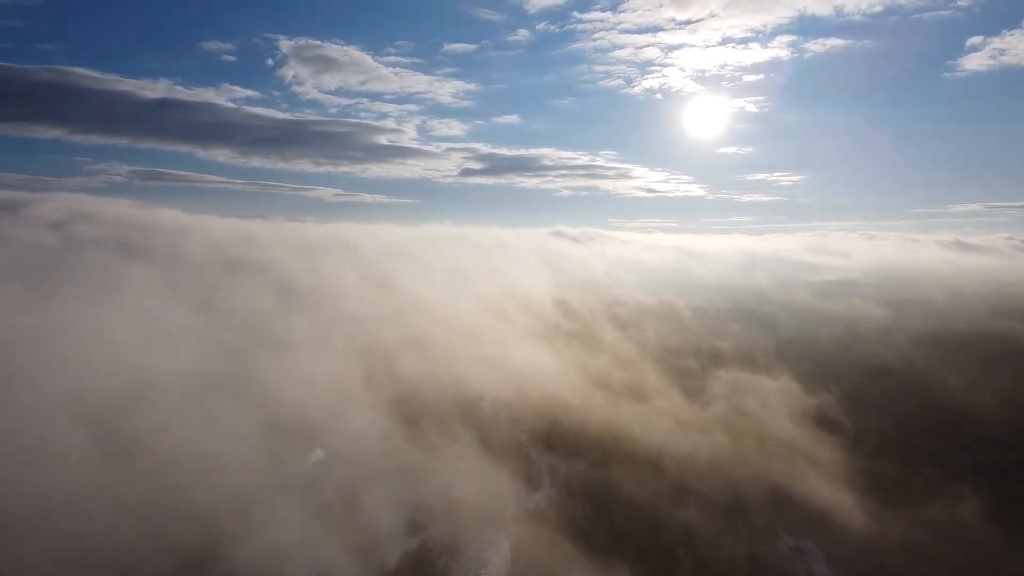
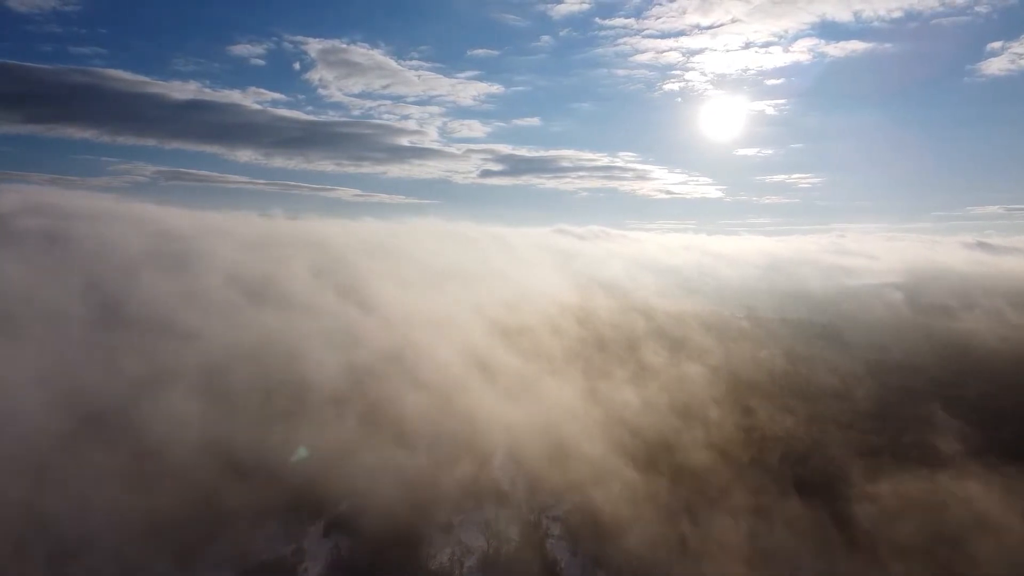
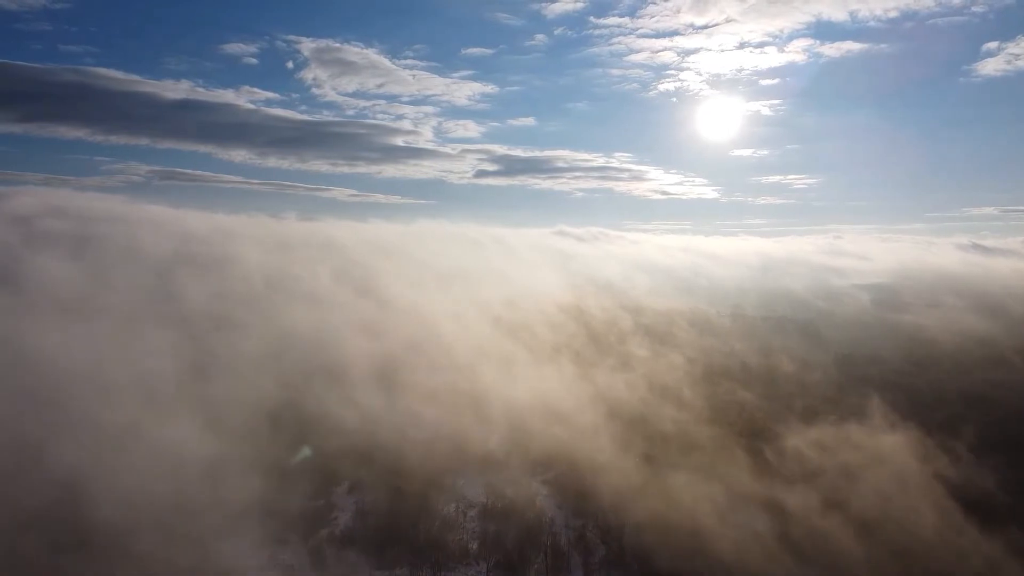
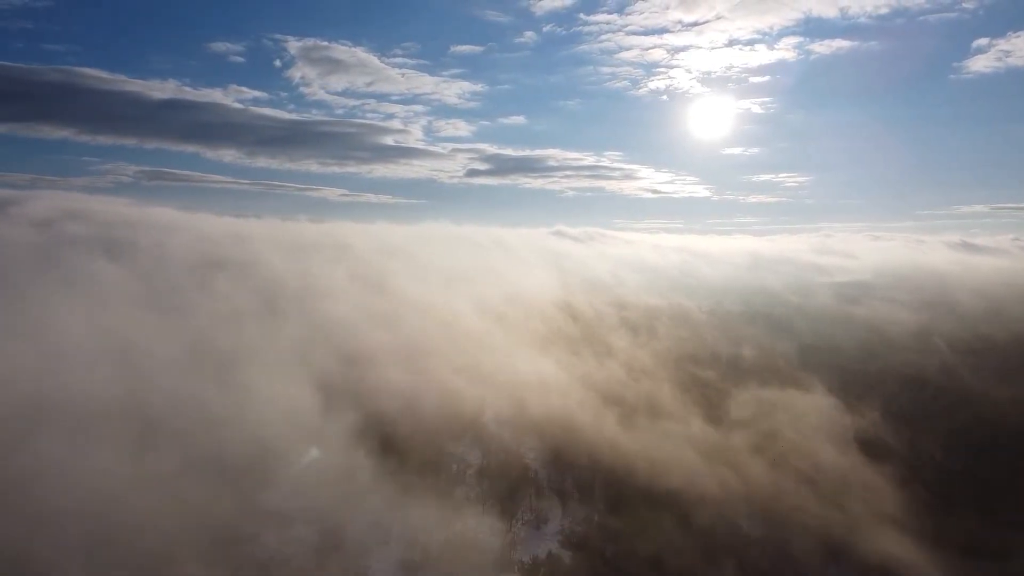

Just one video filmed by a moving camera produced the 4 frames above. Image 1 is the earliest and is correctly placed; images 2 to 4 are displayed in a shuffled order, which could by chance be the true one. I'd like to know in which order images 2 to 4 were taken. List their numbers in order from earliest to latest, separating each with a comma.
4, 3, 2
